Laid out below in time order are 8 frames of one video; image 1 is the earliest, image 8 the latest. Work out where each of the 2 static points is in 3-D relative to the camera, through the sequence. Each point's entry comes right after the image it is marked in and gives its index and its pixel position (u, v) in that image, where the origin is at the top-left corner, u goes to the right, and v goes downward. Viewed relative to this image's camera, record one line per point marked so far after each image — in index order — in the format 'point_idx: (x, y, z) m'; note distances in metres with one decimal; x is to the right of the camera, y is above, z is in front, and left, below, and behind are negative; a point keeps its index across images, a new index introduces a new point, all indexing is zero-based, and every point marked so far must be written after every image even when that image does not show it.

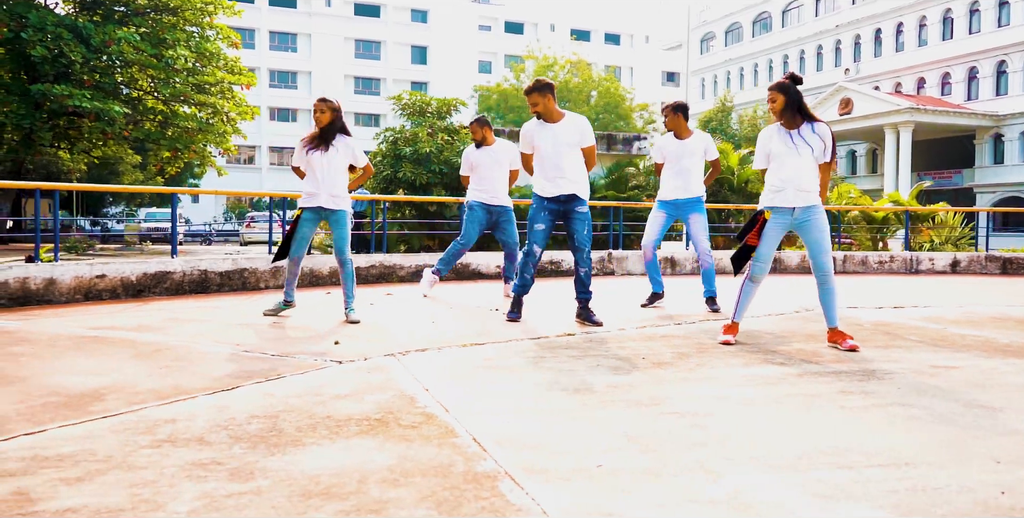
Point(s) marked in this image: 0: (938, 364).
0: (+2.2, -0.6, +4.4) m
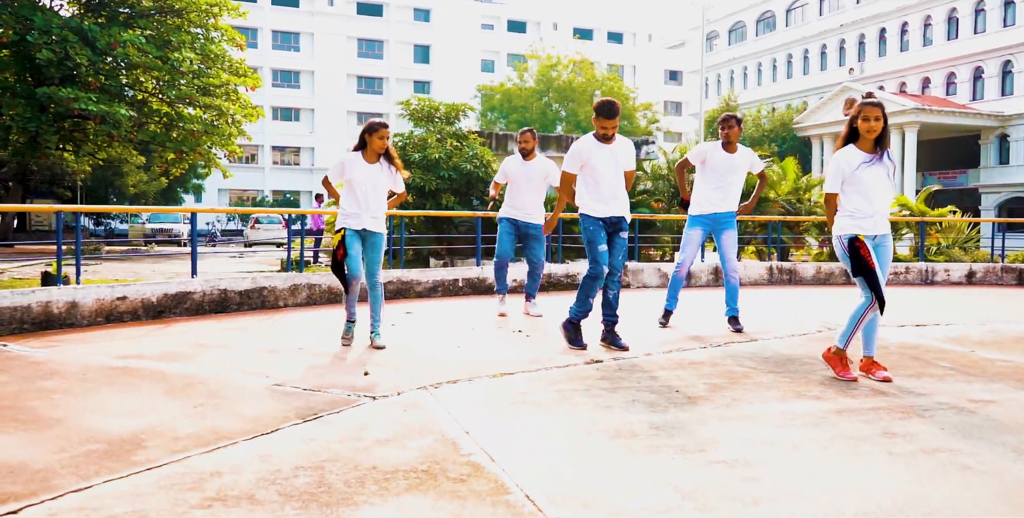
0: (+2.4, -0.7, +4.3) m
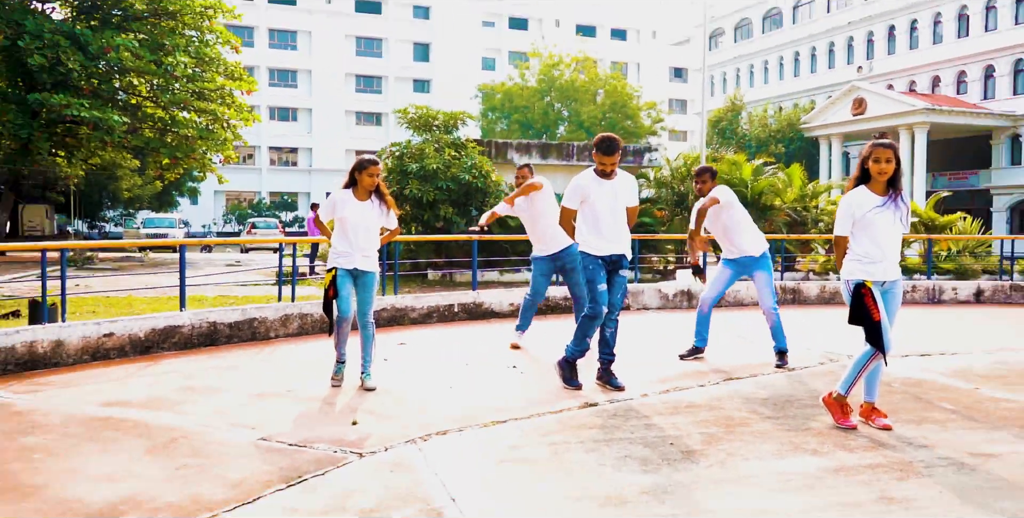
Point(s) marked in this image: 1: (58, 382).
0: (+2.4, -1.0, +4.2) m
1: (-3.0, -0.8, +5.5) m
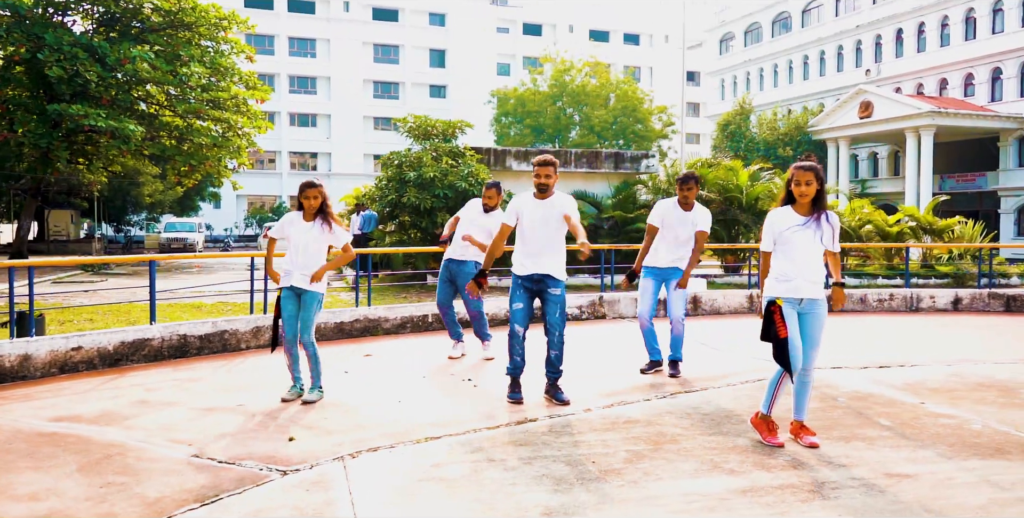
0: (+2.0, -1.1, +4.3) m
1: (-3.4, -0.9, +5.7) m
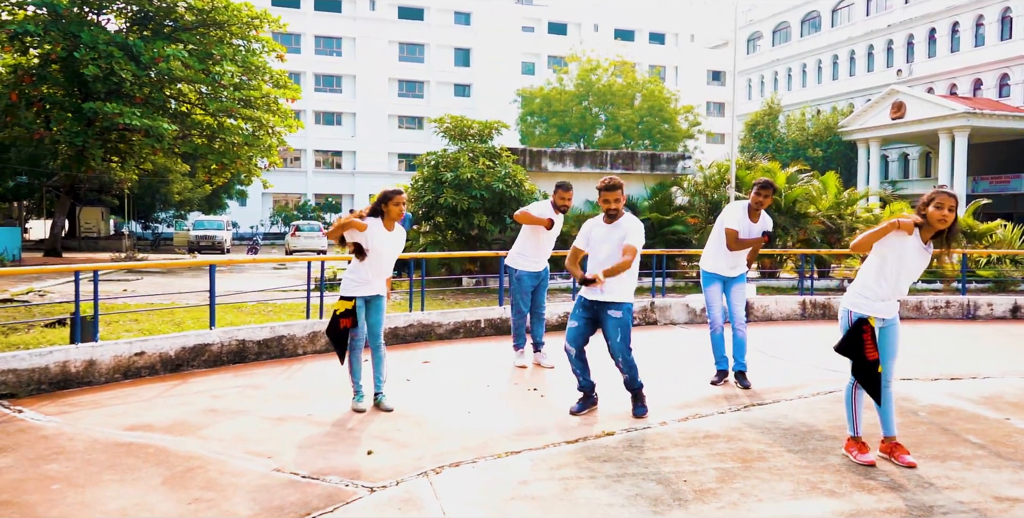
0: (+2.4, -1.2, +4.1) m
1: (-2.9, -1.0, +5.6) m
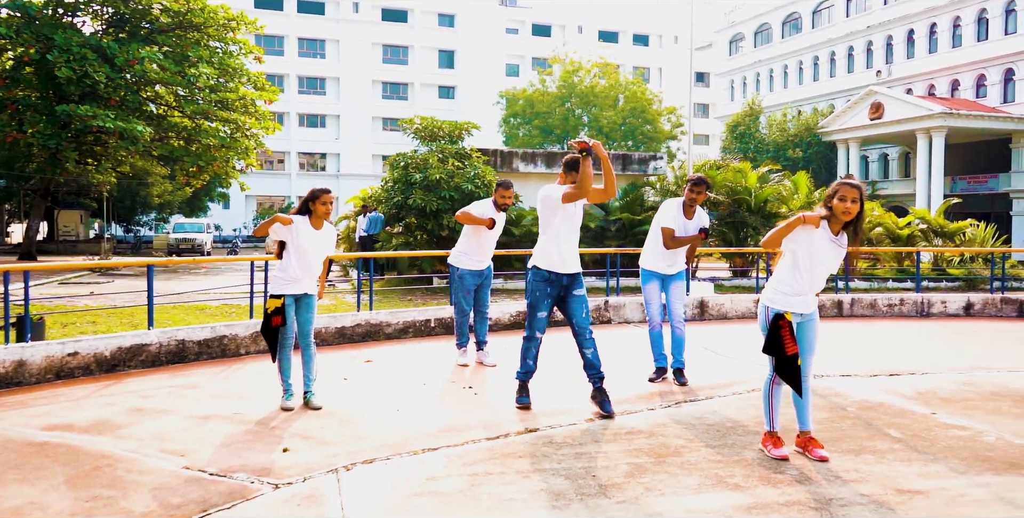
0: (+2.0, -1.1, +4.2) m
1: (-3.4, -1.0, +5.6) m
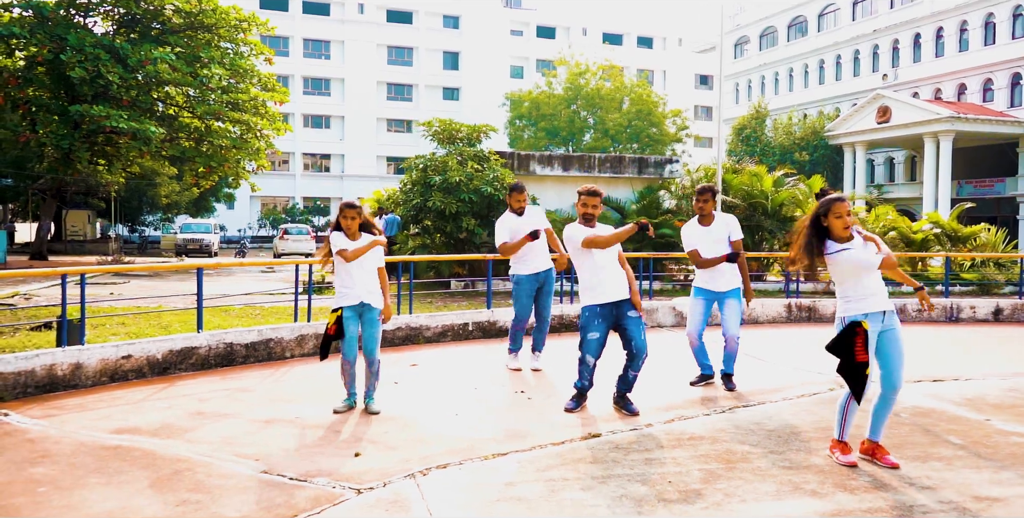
0: (+2.4, -1.2, +4.2) m
1: (-3.0, -1.0, +5.6) m
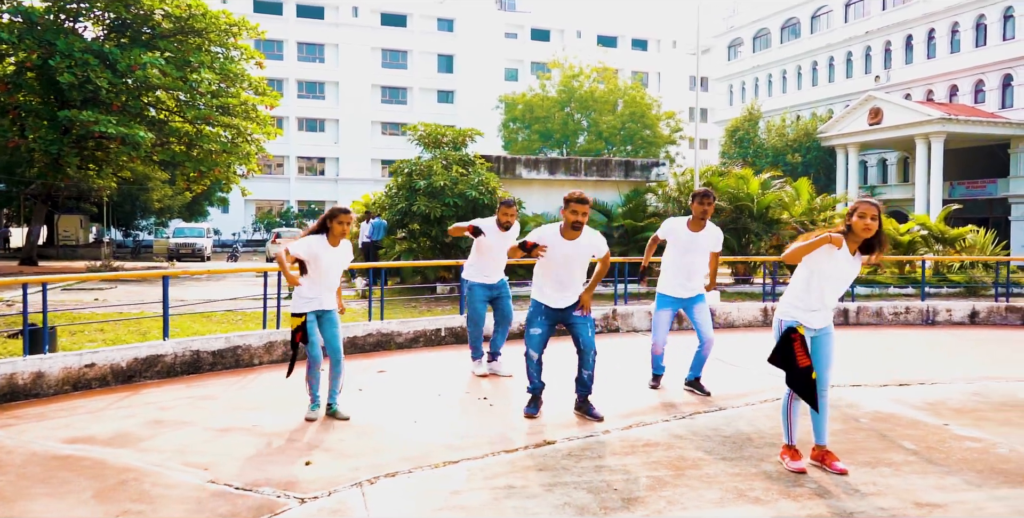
0: (+2.1, -1.2, +4.2) m
1: (-3.3, -1.0, +5.6) m
